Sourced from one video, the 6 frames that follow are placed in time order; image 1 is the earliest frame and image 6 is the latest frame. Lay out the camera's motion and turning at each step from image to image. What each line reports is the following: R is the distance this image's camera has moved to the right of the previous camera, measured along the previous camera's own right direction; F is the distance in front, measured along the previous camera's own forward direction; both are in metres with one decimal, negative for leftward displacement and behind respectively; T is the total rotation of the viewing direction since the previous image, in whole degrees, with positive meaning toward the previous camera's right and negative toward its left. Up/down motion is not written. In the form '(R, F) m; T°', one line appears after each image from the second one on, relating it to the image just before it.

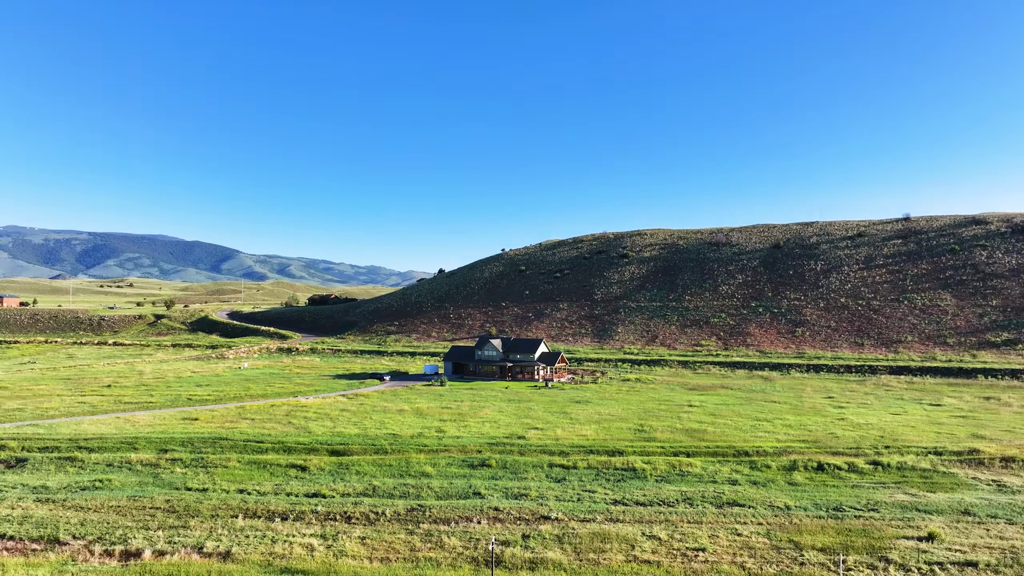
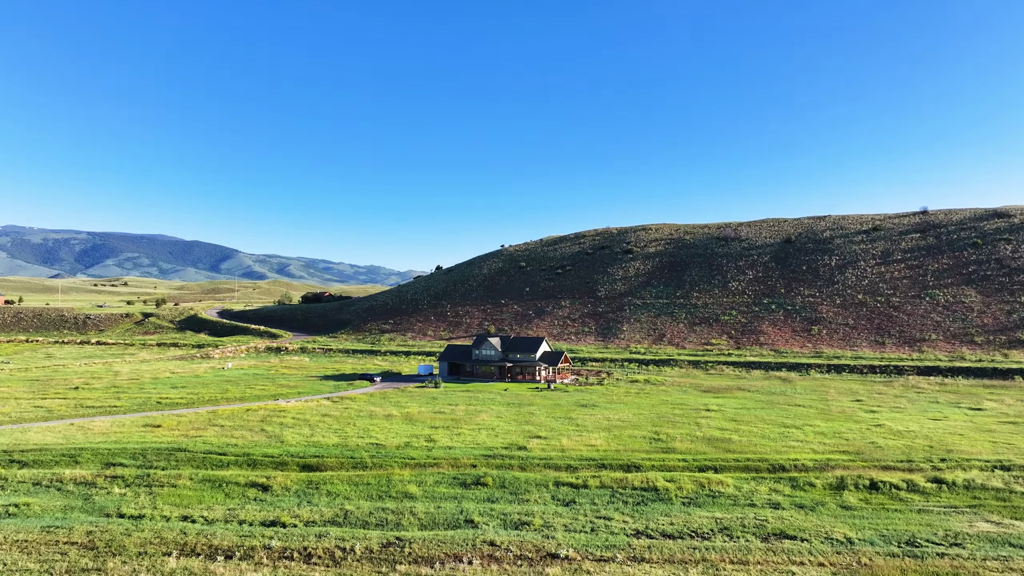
(0.0, +4.0) m; 0°
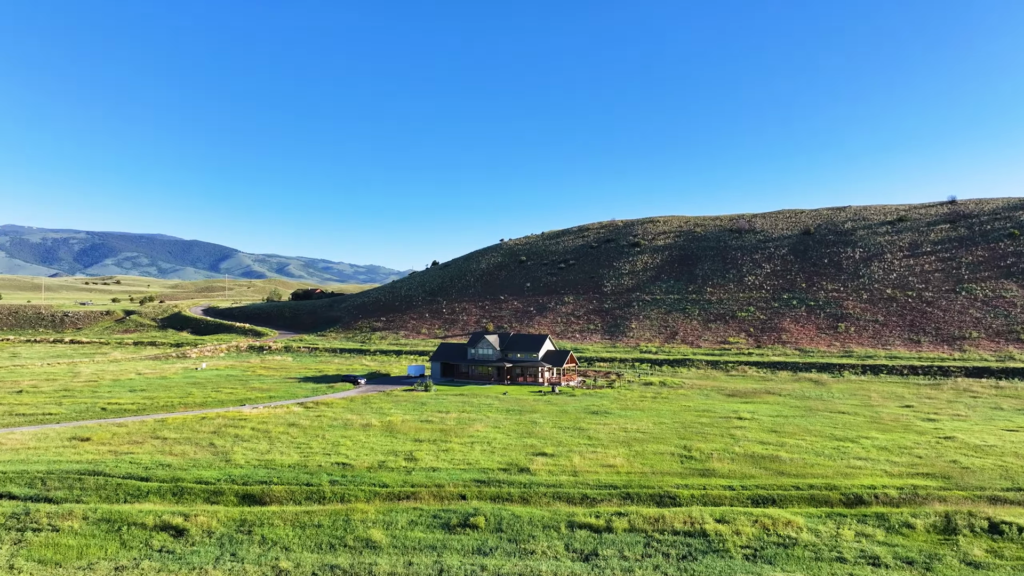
(0.0, +5.7) m; 0°
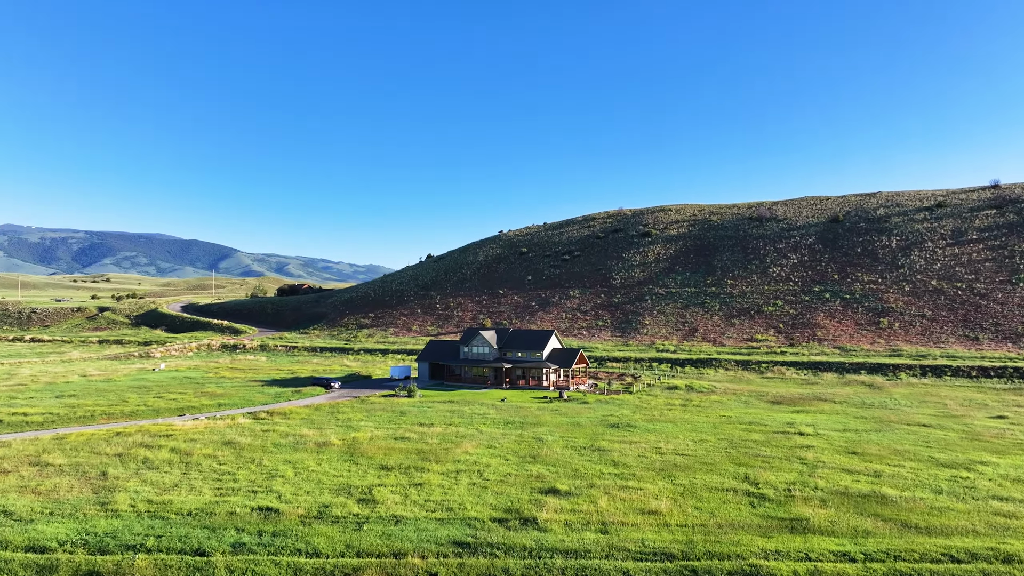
(0.0, +7.3) m; 0°
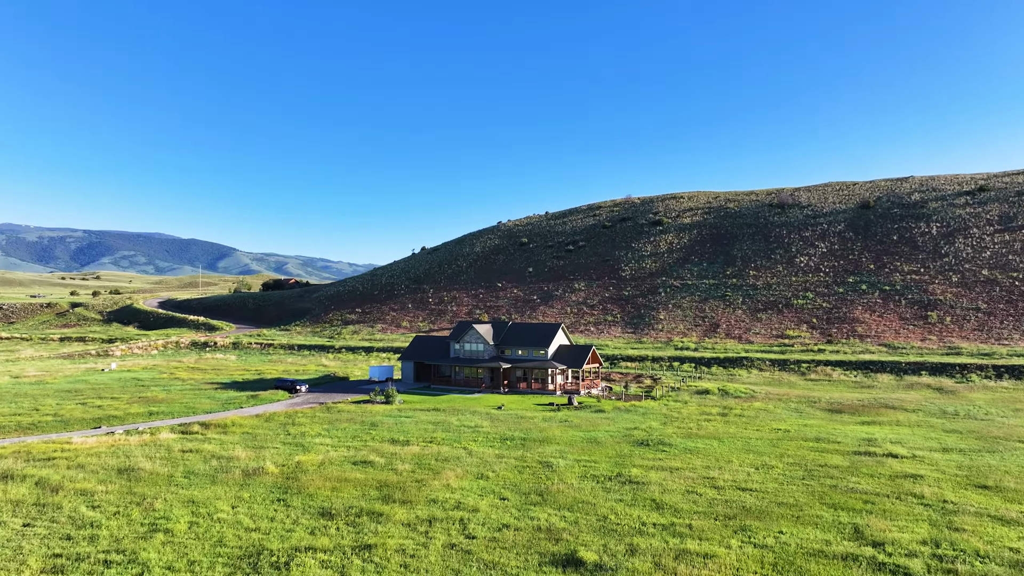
(0.0, +6.6) m; 0°
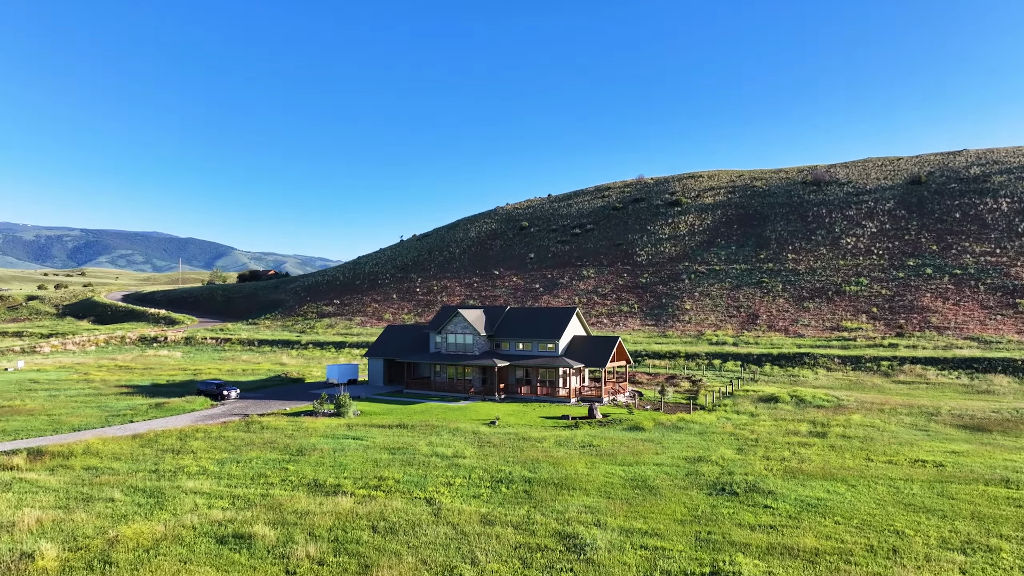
(0.0, +8.9) m; 0°
